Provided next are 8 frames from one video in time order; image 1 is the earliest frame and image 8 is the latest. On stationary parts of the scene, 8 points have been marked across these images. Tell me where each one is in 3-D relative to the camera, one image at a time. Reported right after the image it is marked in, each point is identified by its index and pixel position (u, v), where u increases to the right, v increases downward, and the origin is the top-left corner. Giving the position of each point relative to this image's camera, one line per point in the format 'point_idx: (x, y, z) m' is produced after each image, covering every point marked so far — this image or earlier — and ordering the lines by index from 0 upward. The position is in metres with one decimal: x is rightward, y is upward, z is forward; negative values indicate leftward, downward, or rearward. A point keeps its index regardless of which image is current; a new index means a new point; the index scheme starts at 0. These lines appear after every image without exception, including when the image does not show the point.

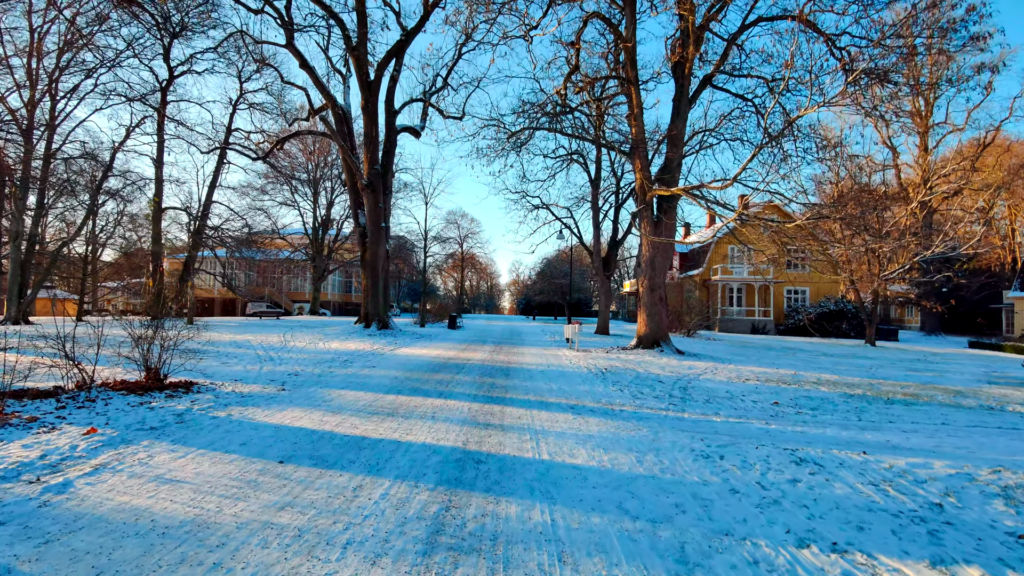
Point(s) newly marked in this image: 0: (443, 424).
0: (-0.7, -1.3, +5.5) m
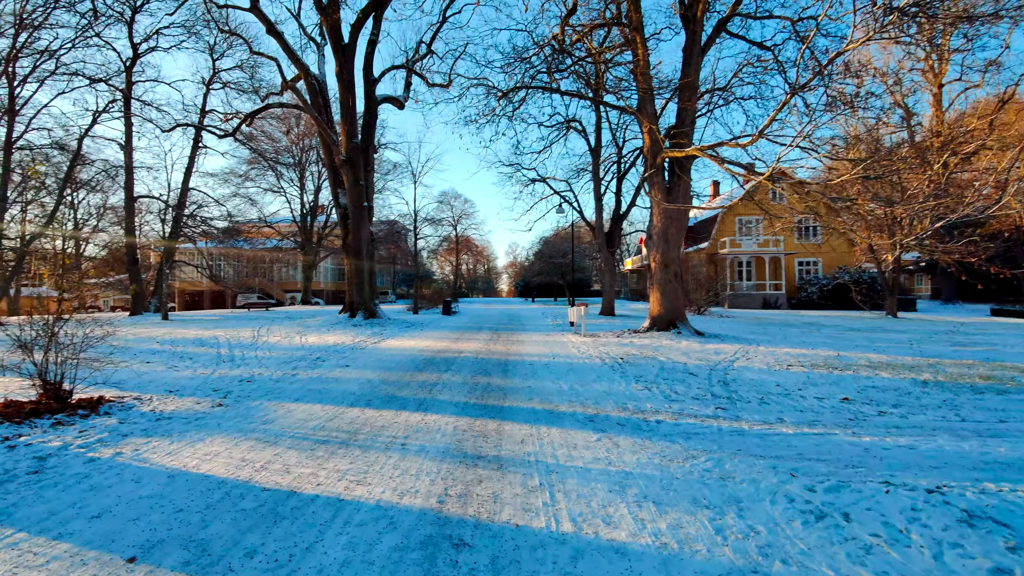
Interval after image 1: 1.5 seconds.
0: (-0.7, -1.2, +3.9) m
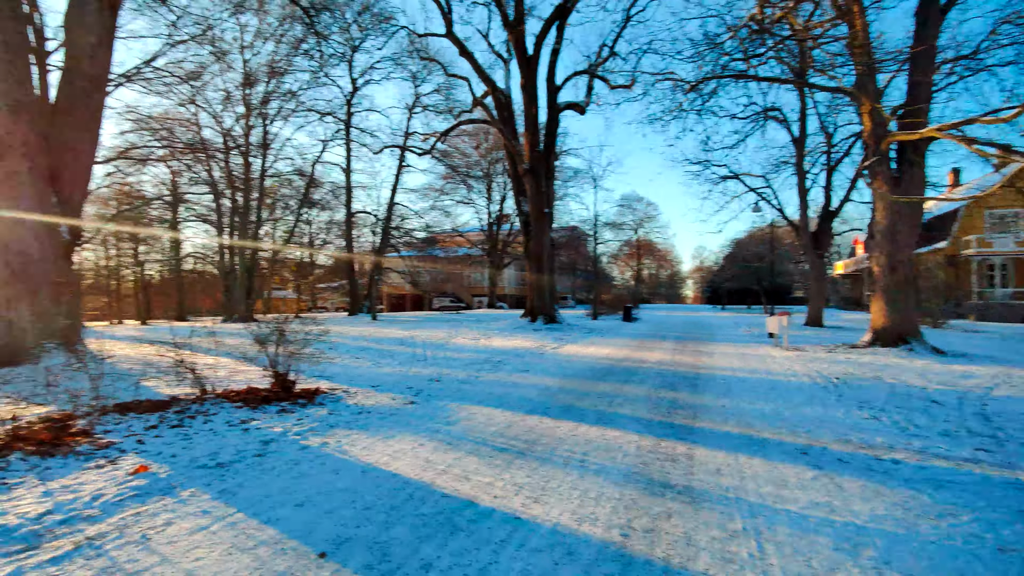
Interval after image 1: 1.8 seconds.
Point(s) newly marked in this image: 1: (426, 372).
0: (+0.5, -1.2, +3.6) m
1: (-1.4, -1.4, +9.2) m
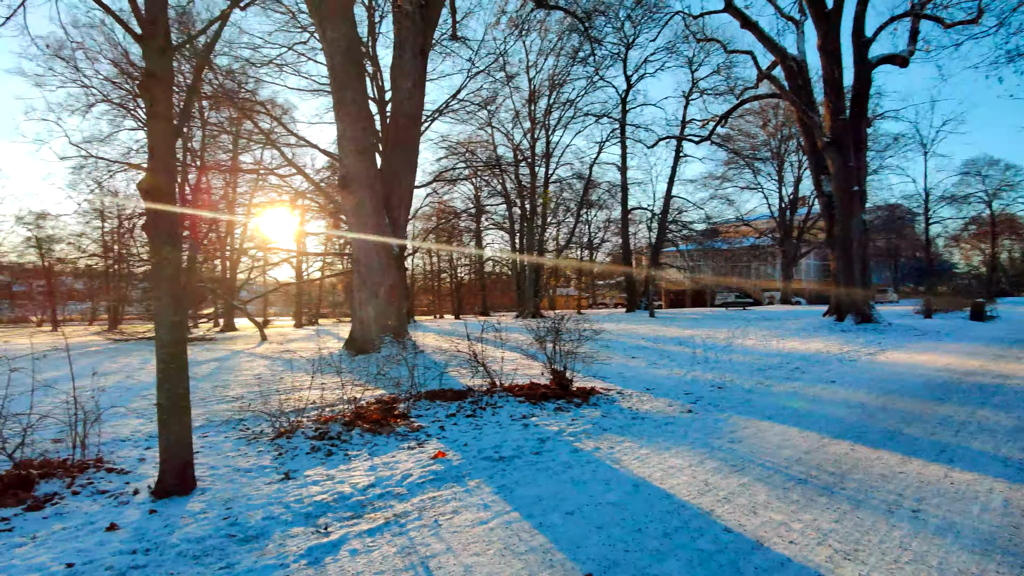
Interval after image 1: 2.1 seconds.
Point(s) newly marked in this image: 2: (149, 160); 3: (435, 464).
0: (+2.0, -1.2, +2.7) m
1: (+2.9, -1.3, +8.5) m
2: (-2.3, +0.8, +3.6) m
3: (-0.6, -1.3, +4.1) m
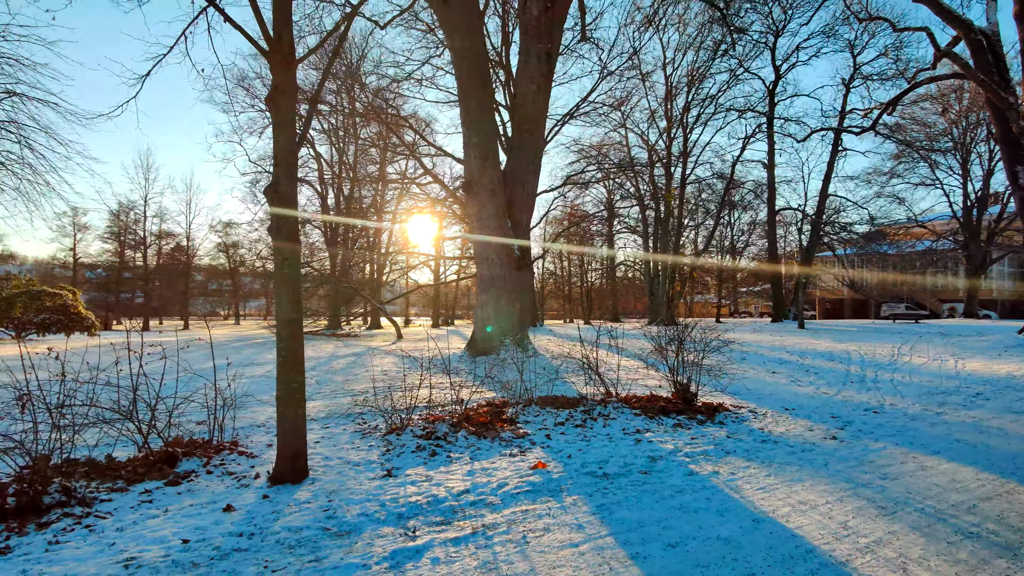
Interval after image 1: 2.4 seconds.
0: (+2.3, -1.2, +2.0) m
1: (+4.5, -1.4, +7.4) m
2: (-1.6, +0.8, +3.9) m
3: (+0.1, -1.3, +3.9) m
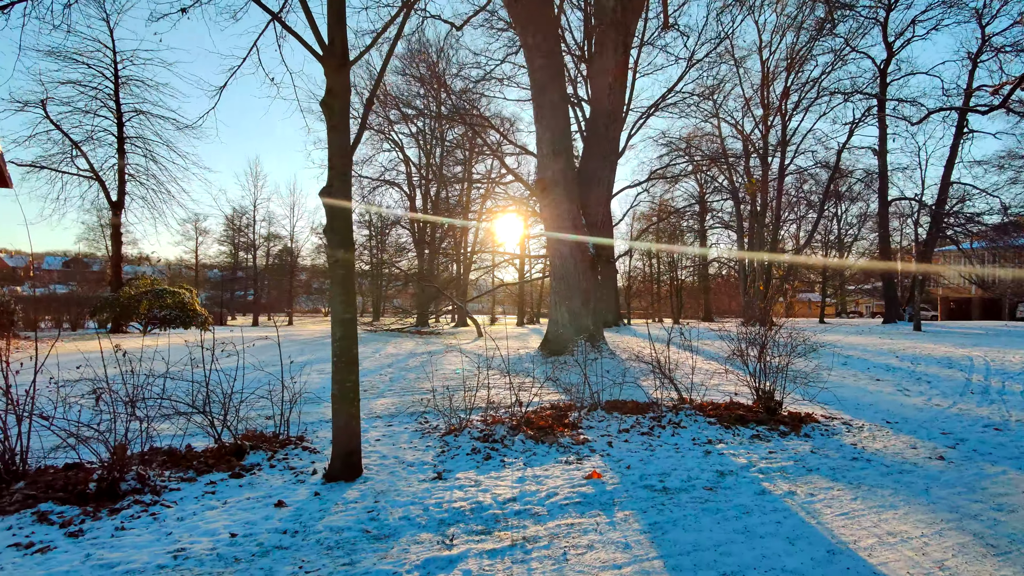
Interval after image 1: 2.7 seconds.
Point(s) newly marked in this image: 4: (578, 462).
0: (+2.4, -1.3, +1.5) m
1: (+5.4, -1.4, +6.5) m
2: (-1.3, +0.8, +4.0) m
3: (+0.5, -1.3, +3.7) m
4: (+0.5, -1.3, +4.2) m
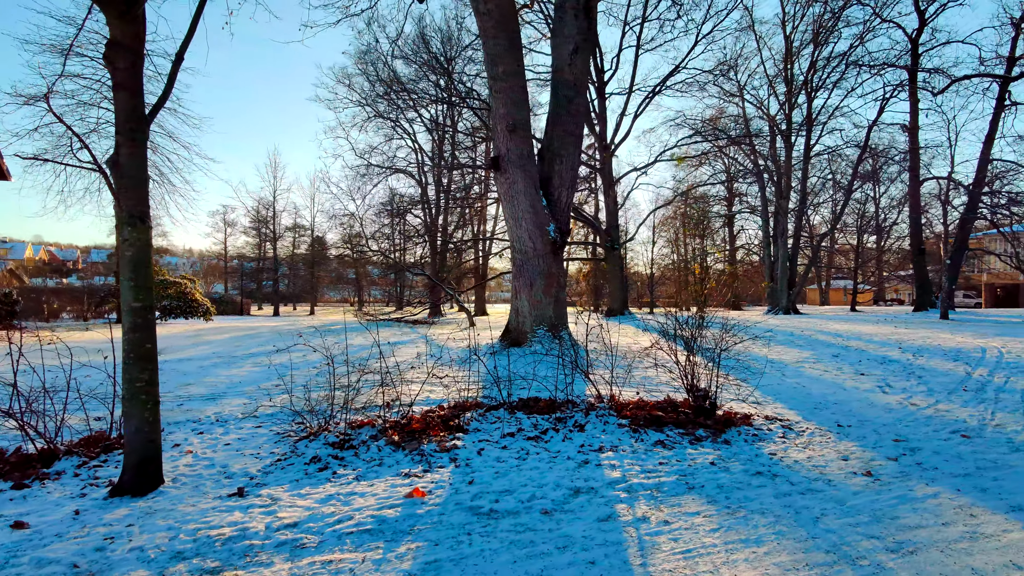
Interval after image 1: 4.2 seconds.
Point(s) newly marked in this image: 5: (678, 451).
0: (+1.1, -1.2, +0.8) m
1: (+4.4, -1.2, +5.6) m
2: (-2.4, +0.9, +3.4) m
3: (-0.6, -1.2, +3.1) m
4: (-0.6, -1.2, +3.6) m
5: (+1.2, -1.2, +4.2) m
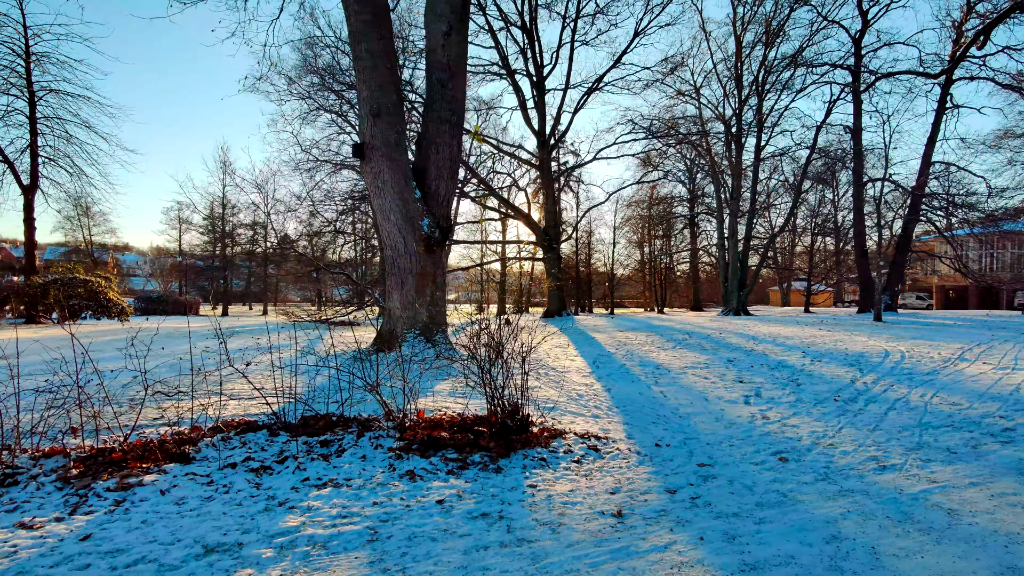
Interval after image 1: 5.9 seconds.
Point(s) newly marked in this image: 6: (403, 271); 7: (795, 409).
0: (-0.5, -1.2, +0.1) m
1: (+2.6, -1.3, +5.1) m
2: (-4.1, +0.9, +2.6) m
3: (-2.4, -1.2, +2.4) m
4: (-2.3, -1.2, +2.9) m
5: (-0.6, -1.2, +3.5) m
6: (-1.7, +0.3, +8.7) m
7: (+3.0, -1.3, +6.1) m
